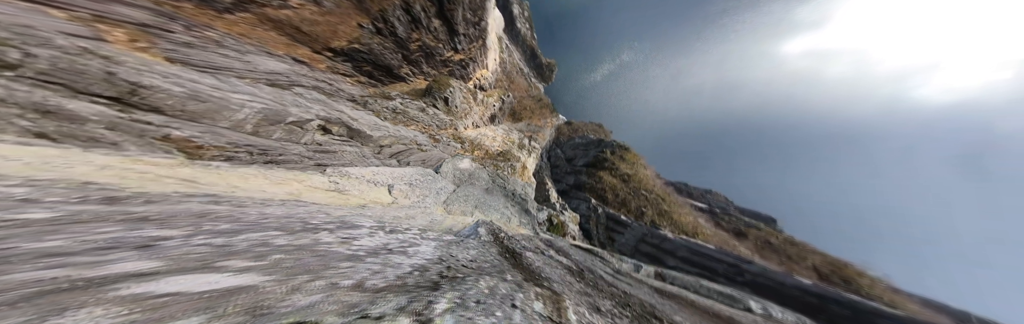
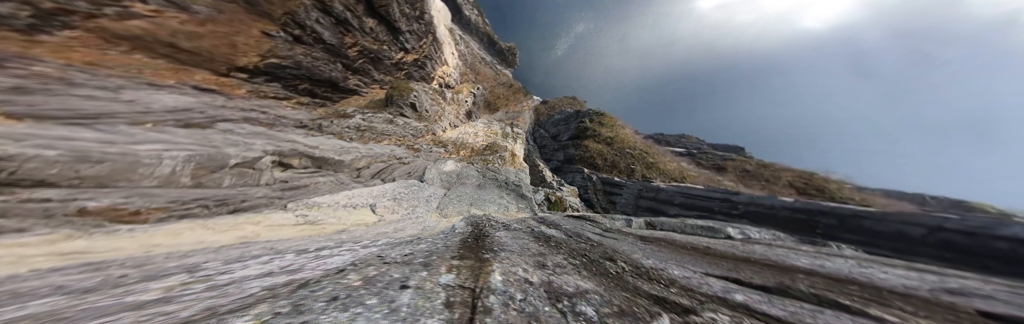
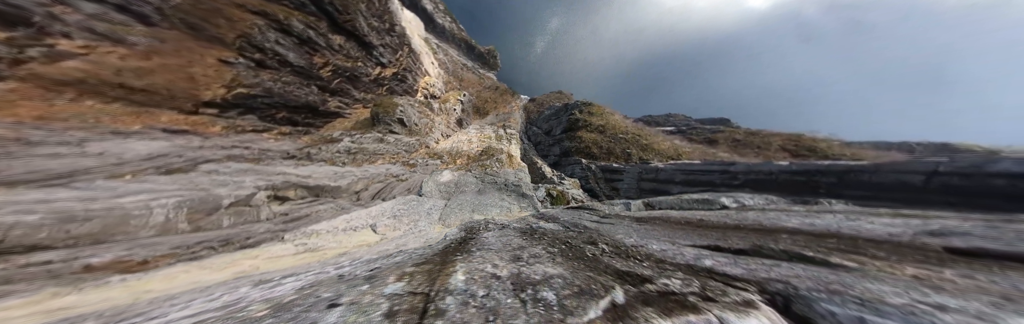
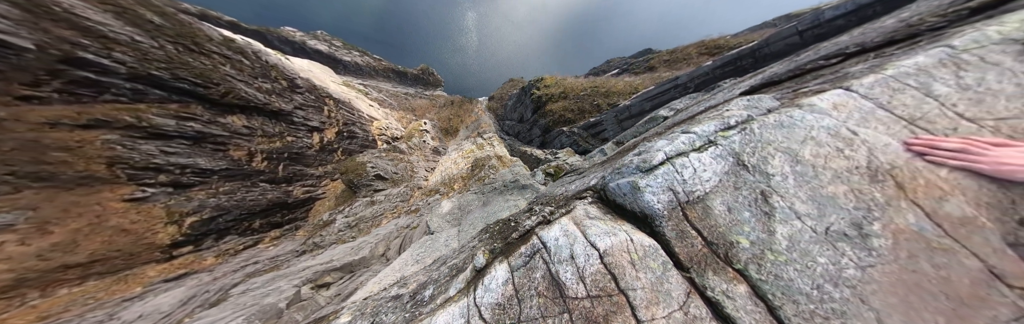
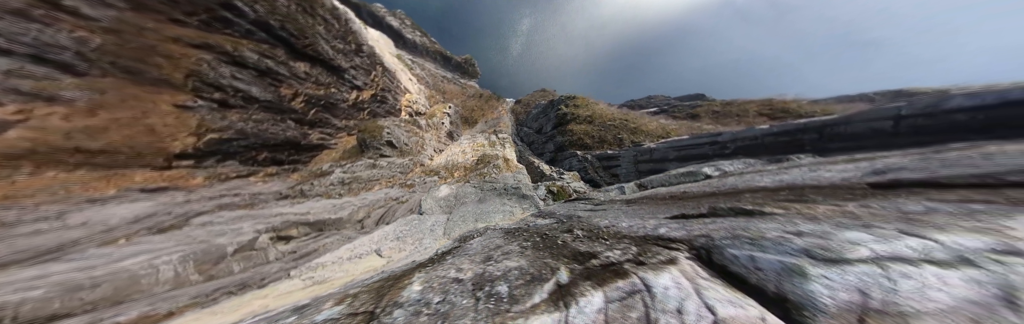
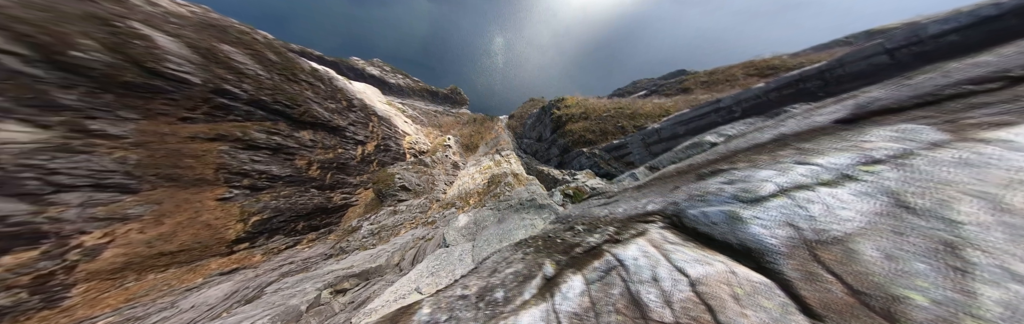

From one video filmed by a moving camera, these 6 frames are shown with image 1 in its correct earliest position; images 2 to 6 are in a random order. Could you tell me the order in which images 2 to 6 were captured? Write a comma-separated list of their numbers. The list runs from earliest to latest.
2, 3, 5, 4, 6
